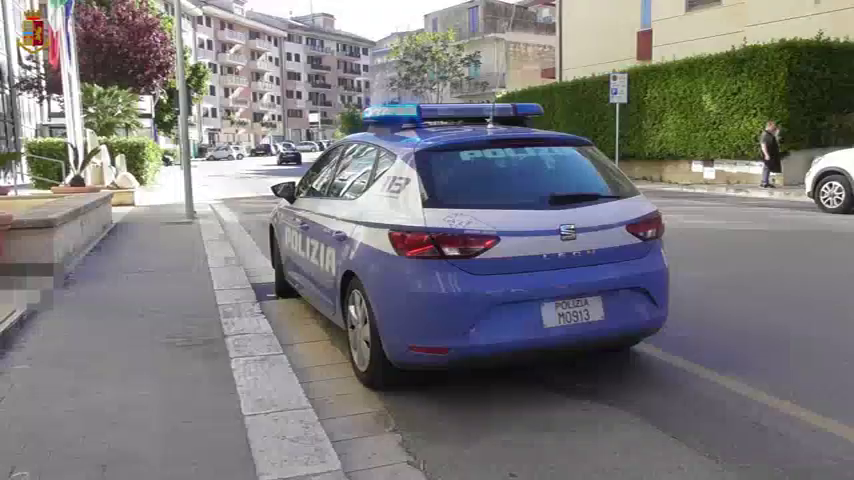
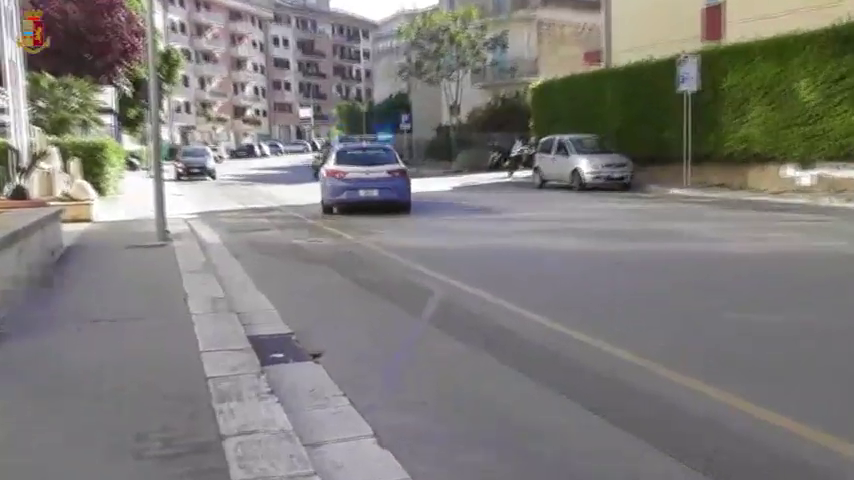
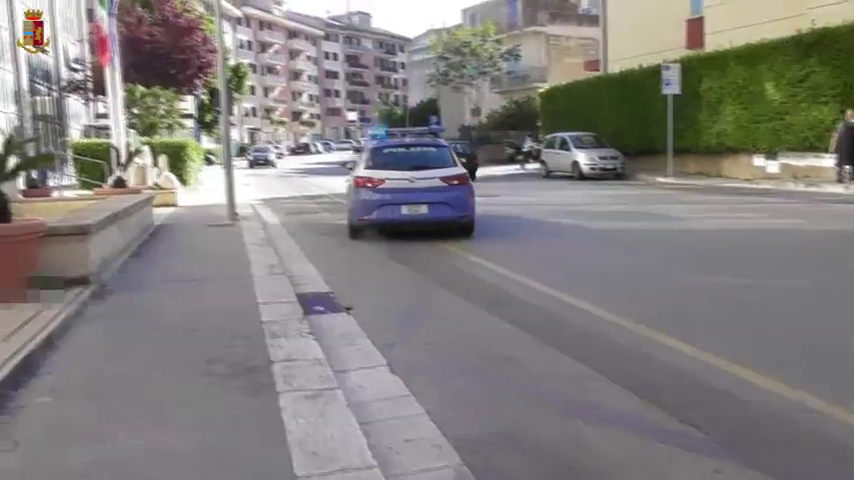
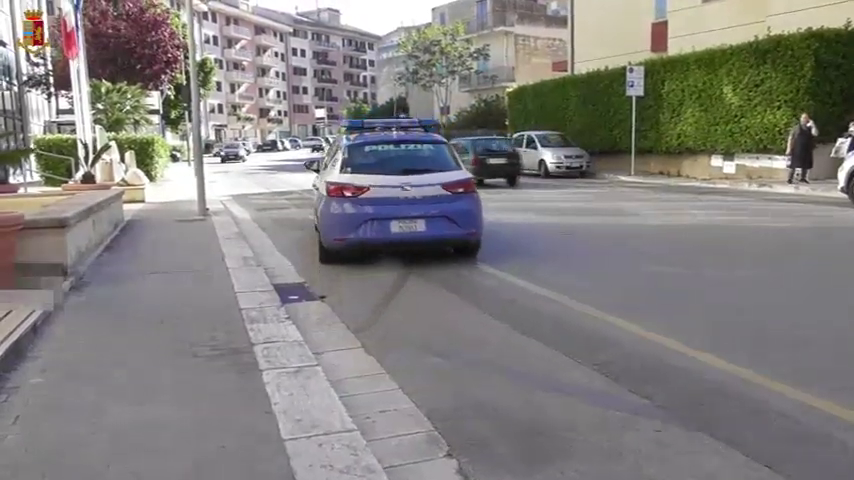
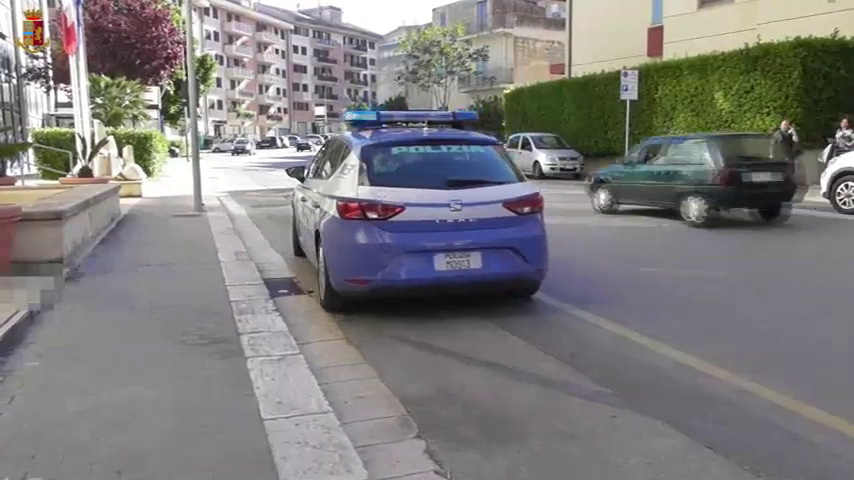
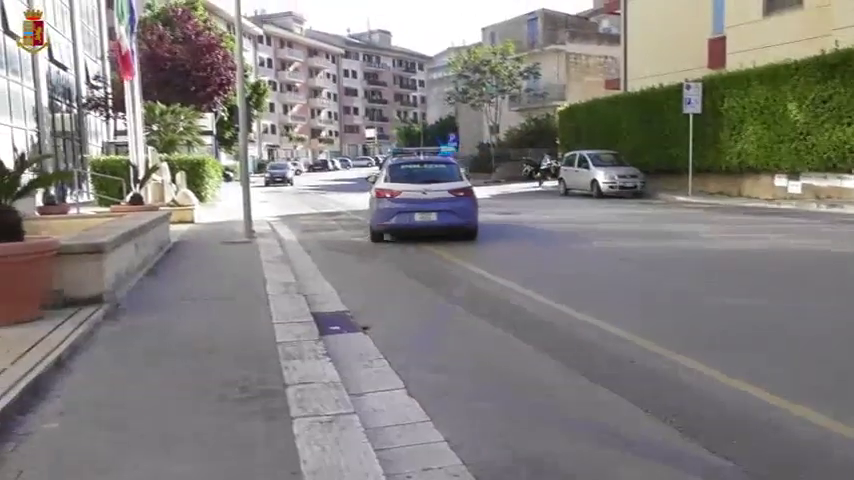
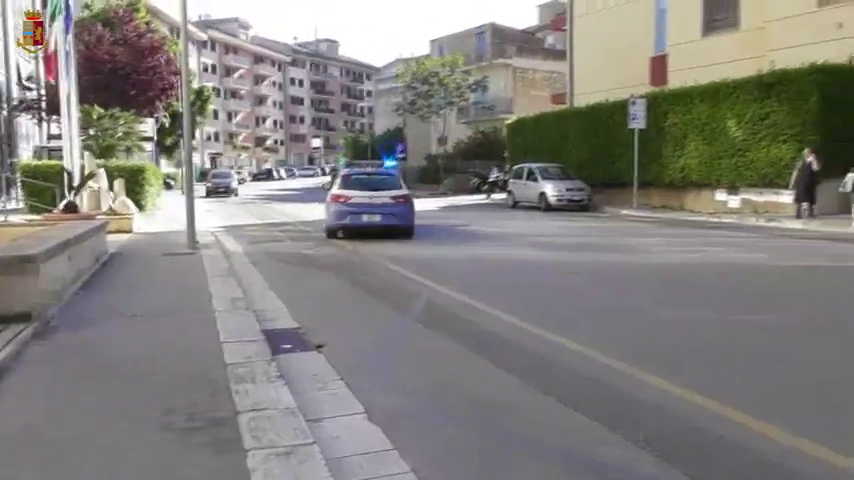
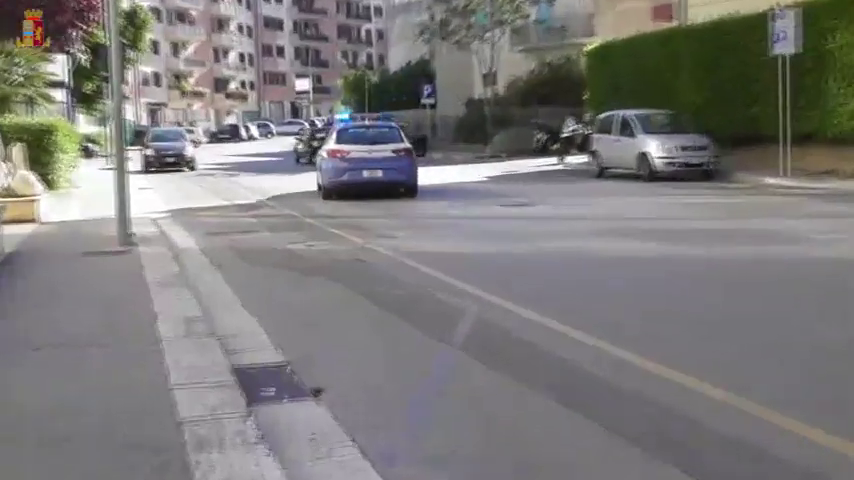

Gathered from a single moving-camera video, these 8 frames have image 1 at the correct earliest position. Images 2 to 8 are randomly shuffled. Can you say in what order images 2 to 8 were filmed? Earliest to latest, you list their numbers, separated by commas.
5, 4, 3, 6, 7, 2, 8
